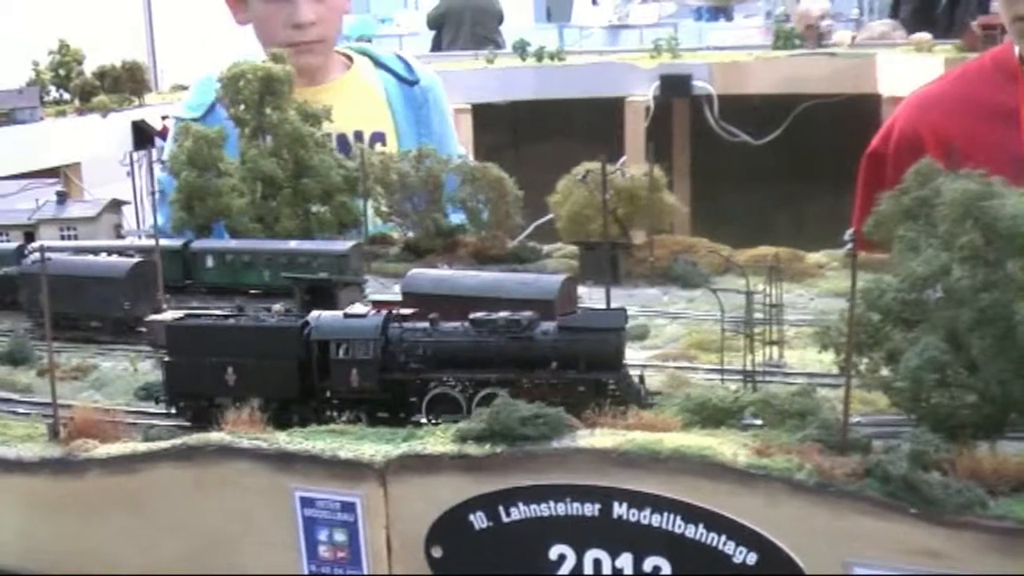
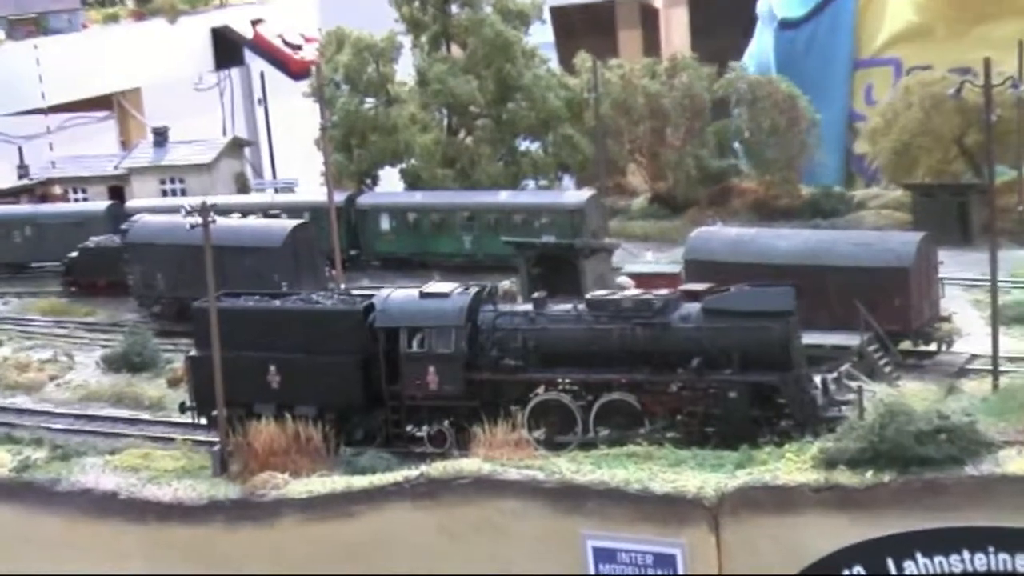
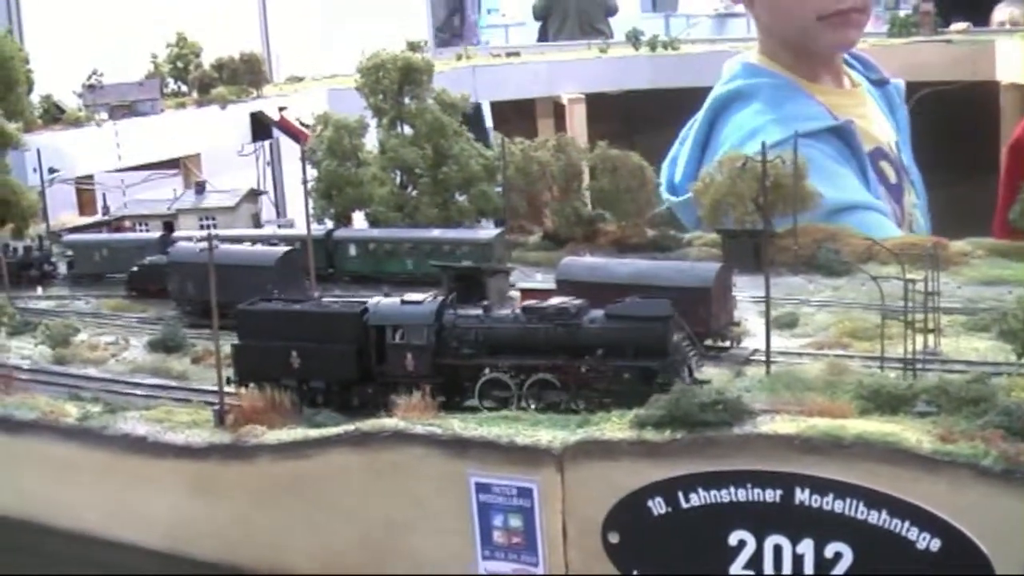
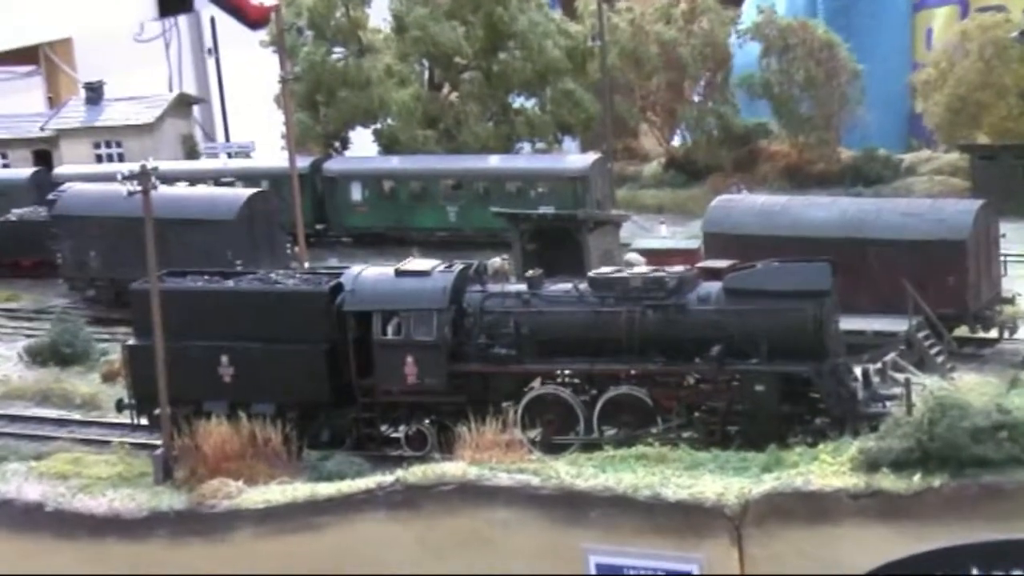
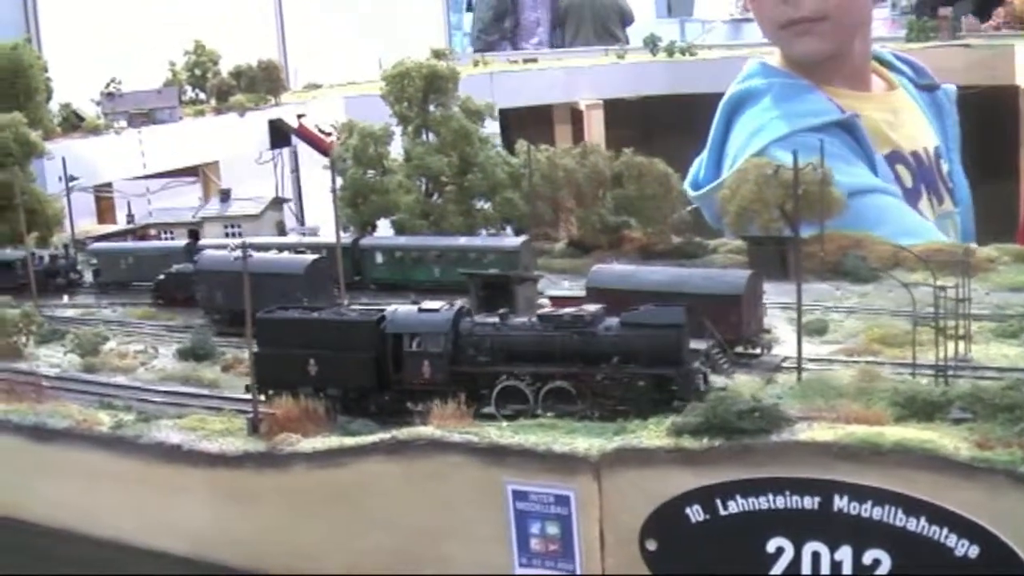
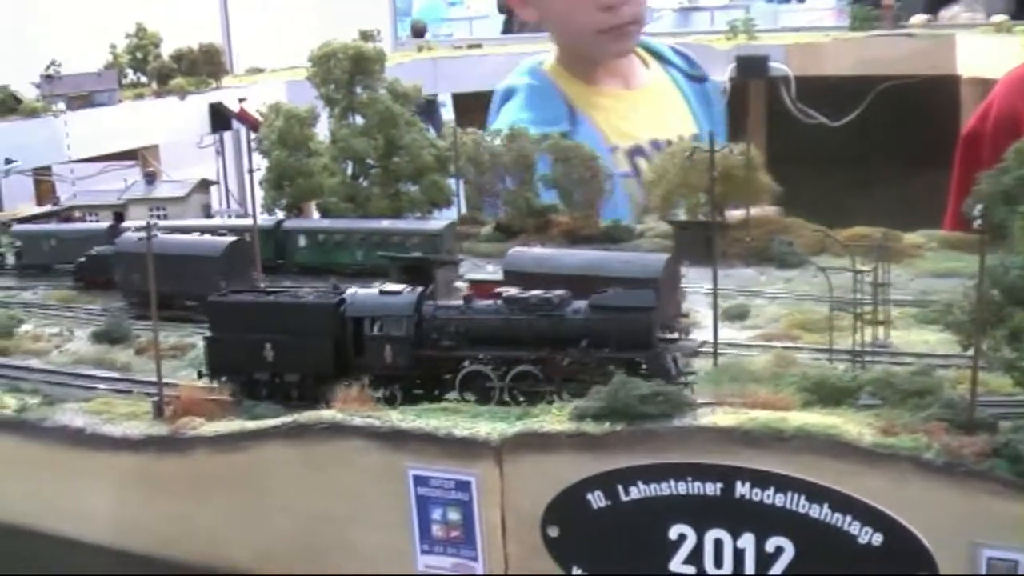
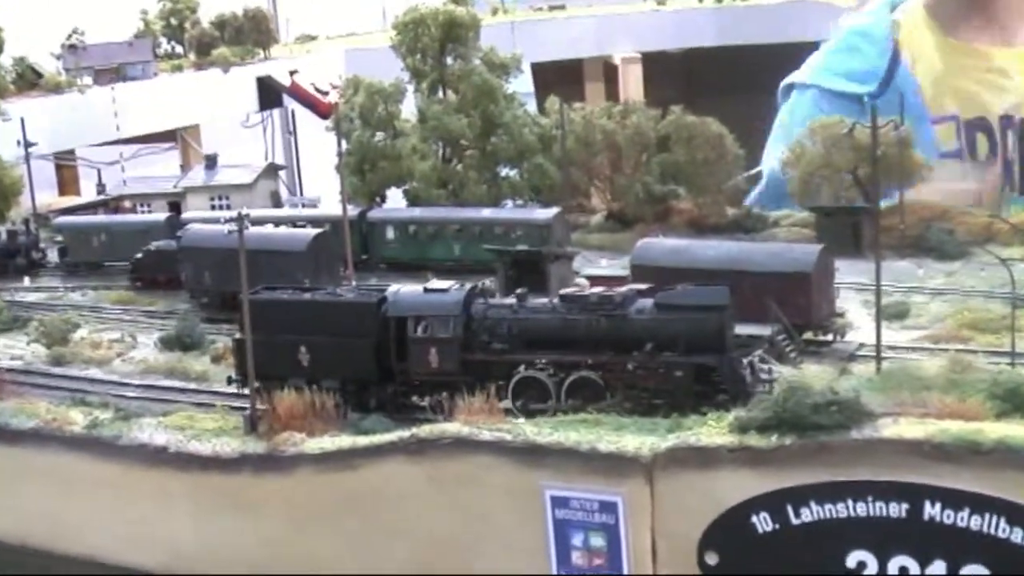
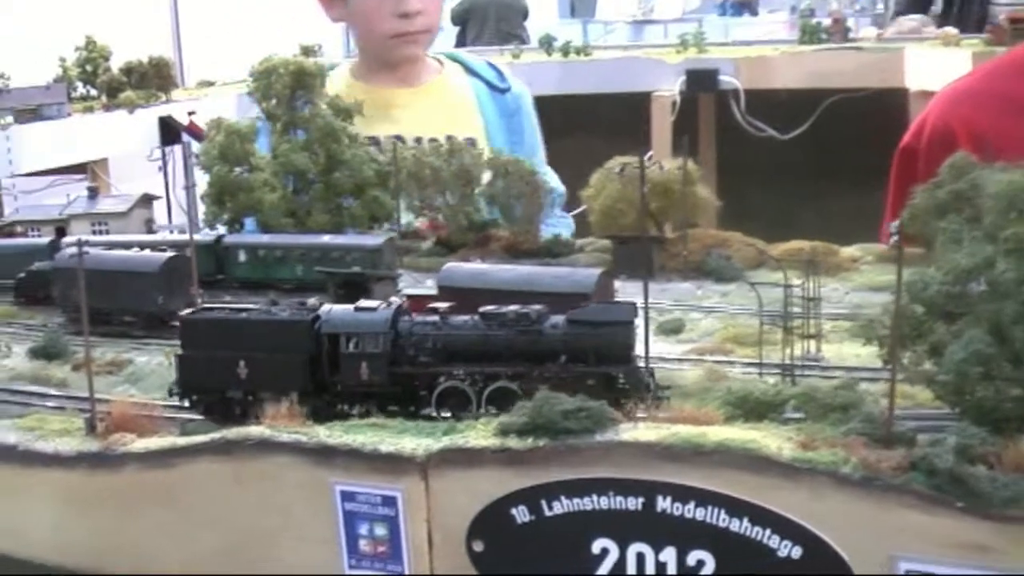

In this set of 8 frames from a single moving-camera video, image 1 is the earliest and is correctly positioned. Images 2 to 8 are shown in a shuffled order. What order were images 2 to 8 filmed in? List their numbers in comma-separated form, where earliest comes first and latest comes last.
8, 6, 3, 5, 7, 2, 4
